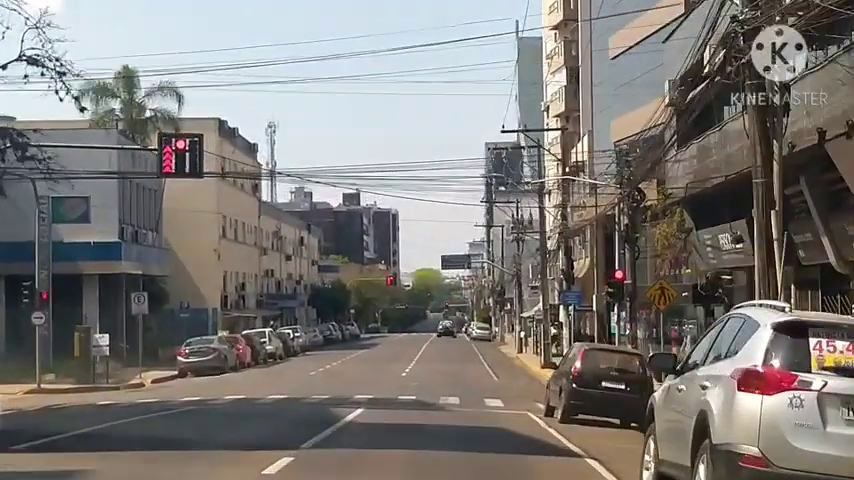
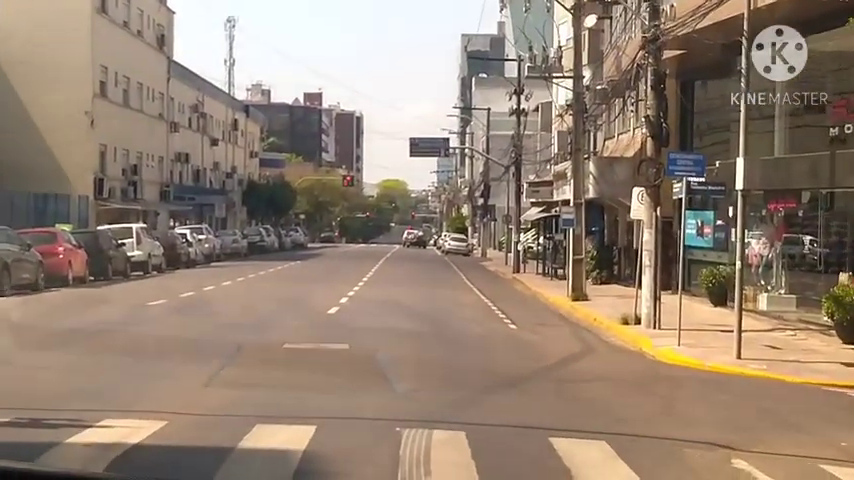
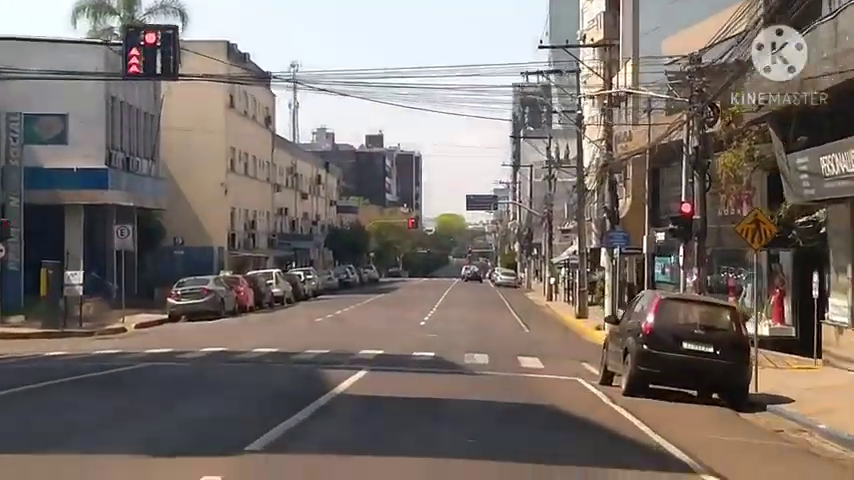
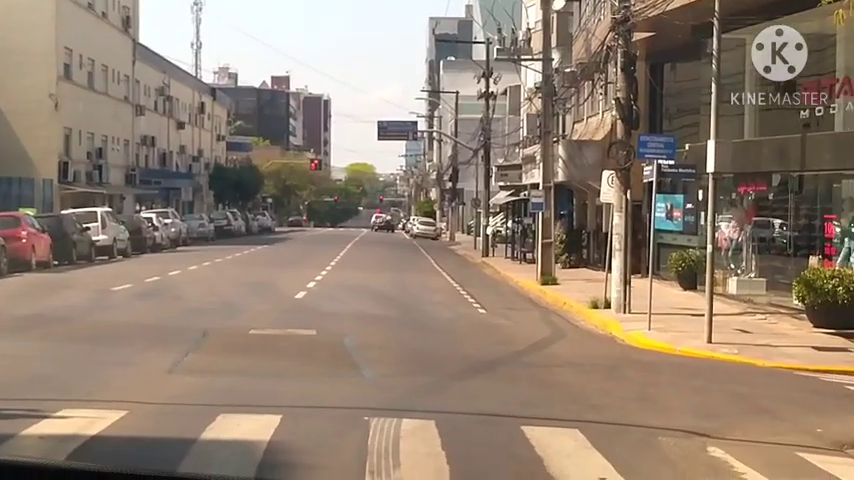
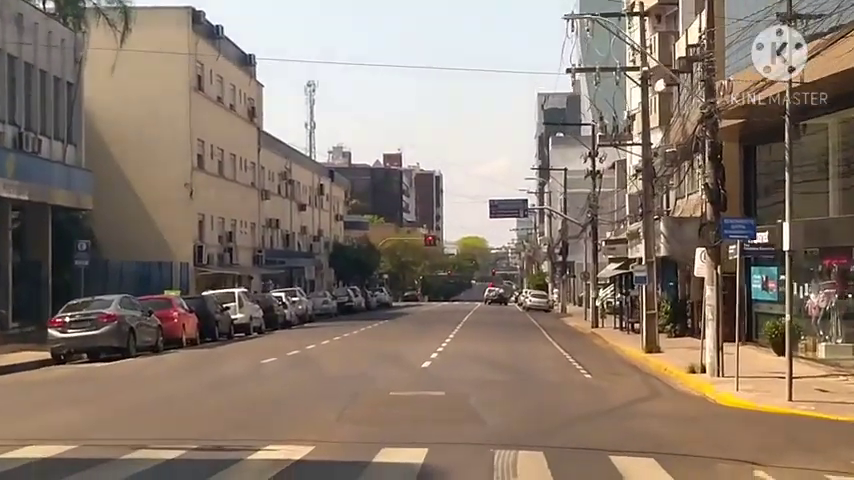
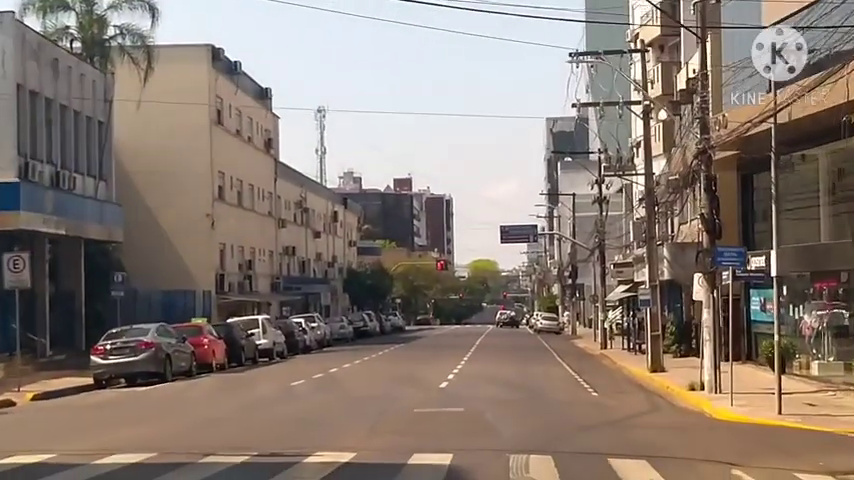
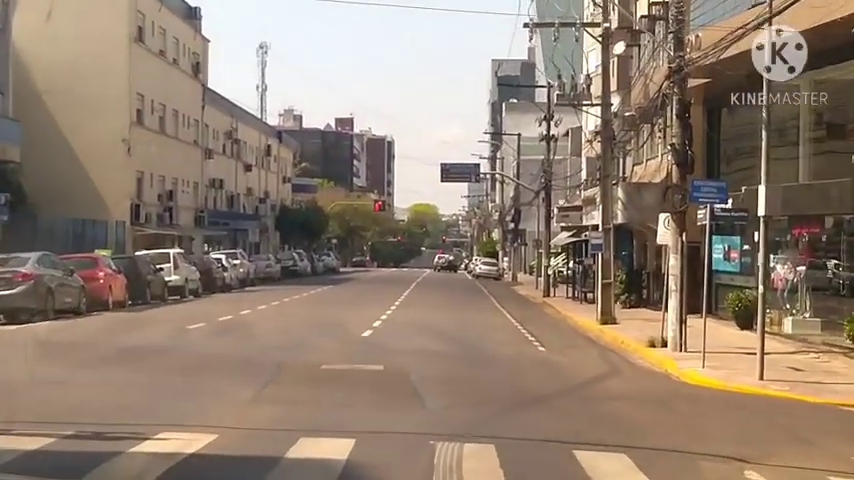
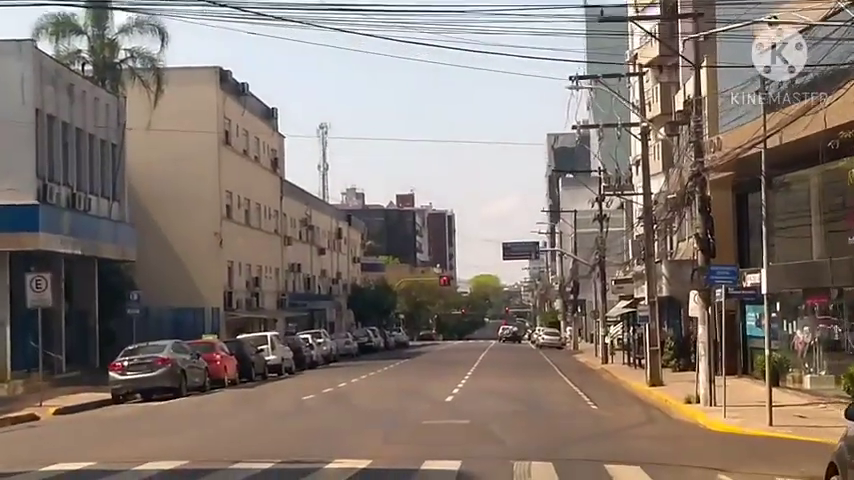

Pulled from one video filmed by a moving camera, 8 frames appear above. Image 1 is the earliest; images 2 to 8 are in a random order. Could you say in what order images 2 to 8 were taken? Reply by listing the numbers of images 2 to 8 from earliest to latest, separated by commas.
3, 8, 6, 5, 7, 2, 4
